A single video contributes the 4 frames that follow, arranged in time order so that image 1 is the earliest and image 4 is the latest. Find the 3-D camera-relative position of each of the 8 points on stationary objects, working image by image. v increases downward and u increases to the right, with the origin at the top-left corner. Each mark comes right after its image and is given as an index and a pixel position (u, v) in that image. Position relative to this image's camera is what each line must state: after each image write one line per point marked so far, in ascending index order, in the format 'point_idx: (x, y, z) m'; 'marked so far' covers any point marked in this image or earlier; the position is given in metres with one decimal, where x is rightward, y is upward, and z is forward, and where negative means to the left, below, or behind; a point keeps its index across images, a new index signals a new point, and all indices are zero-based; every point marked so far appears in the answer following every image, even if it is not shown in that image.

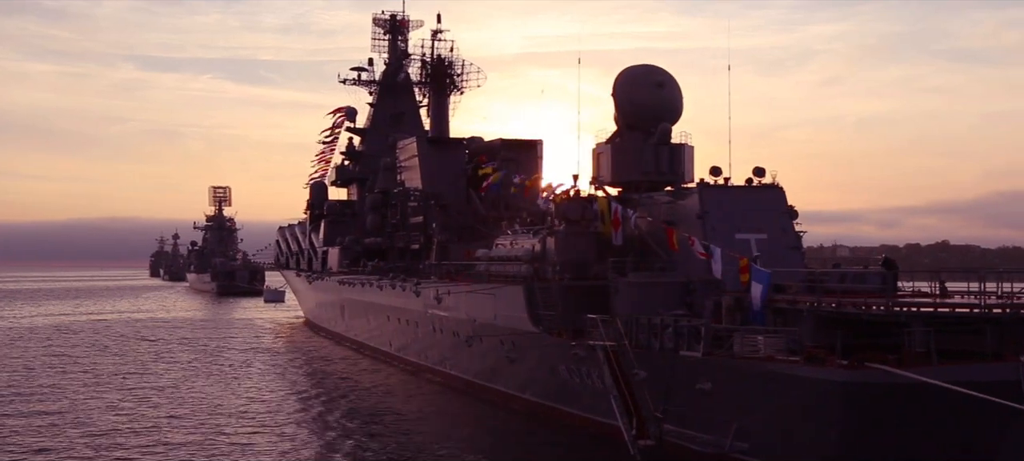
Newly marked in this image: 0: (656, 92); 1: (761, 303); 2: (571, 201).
0: (+2.6, +2.5, +16.3) m
1: (+2.9, -0.8, +10.4) m
2: (+1.0, +0.5, +15.4) m
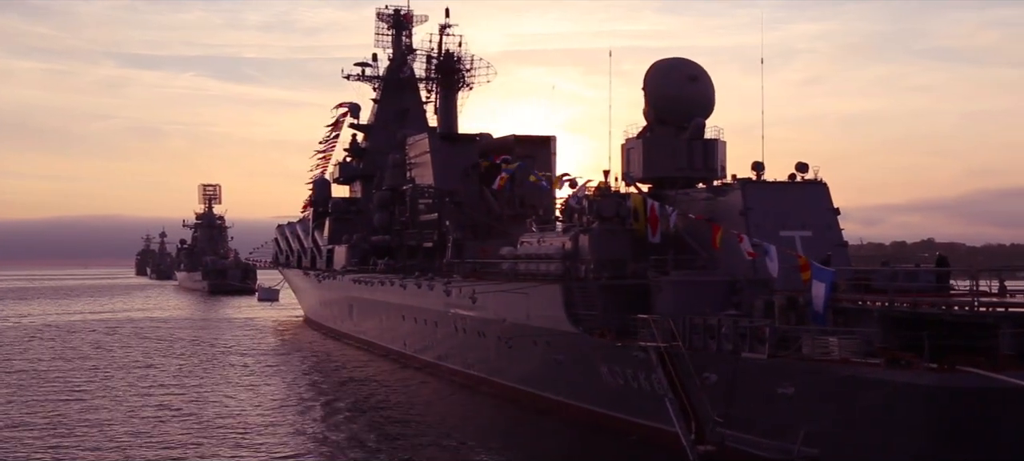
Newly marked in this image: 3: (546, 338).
0: (+3.1, +2.5, +15.9) m
1: (+3.5, -0.8, +10.0) m
2: (+1.6, +0.5, +15.0) m
3: (+0.5, -1.7, +14.1) m
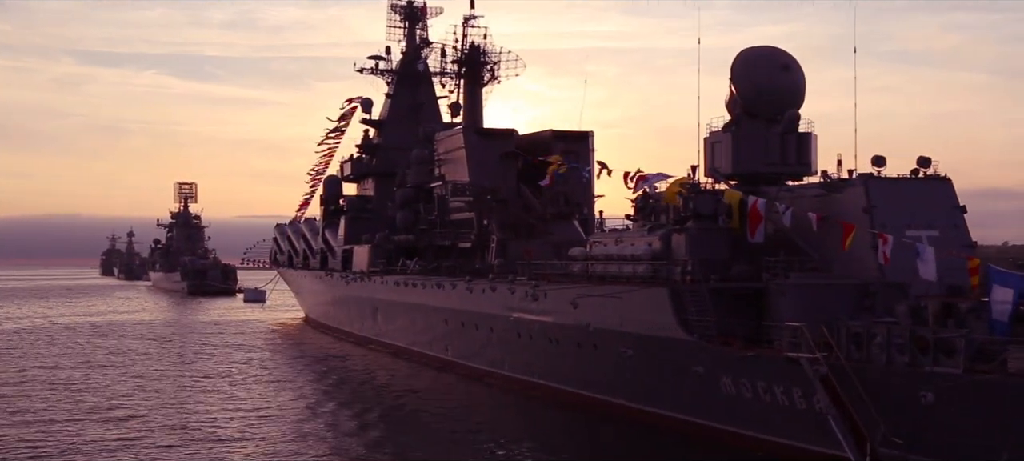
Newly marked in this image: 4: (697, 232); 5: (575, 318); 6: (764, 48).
0: (+4.5, +2.6, +14.9) m
1: (+5.0, -0.8, +9.0) m
2: (+2.9, +0.5, +13.9) m
3: (+1.9, -1.7, +13.1) m
4: (+2.8, 0.0, +13.7) m
5: (+1.0, -1.4, +14.8) m
6: (+4.2, +3.1, +15.1) m
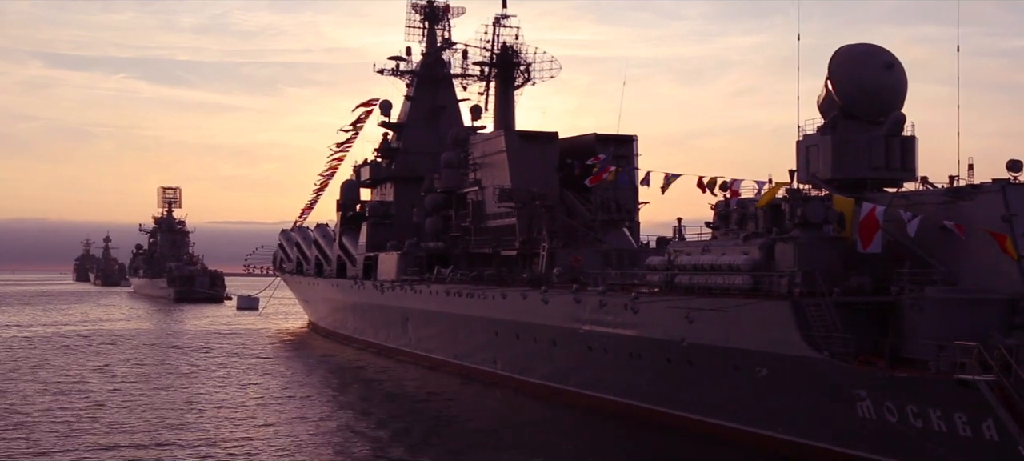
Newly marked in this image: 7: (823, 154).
0: (+5.8, +2.4, +14.0) m
1: (+6.4, -0.9, +8.1) m
2: (+4.3, +0.4, +13.0) m
3: (+3.3, -1.8, +12.1) m
4: (+4.1, -0.2, +12.7) m
5: (+2.3, -1.6, +13.8) m
6: (+5.6, +2.9, +14.2) m
7: (+4.9, +1.2, +14.3) m
